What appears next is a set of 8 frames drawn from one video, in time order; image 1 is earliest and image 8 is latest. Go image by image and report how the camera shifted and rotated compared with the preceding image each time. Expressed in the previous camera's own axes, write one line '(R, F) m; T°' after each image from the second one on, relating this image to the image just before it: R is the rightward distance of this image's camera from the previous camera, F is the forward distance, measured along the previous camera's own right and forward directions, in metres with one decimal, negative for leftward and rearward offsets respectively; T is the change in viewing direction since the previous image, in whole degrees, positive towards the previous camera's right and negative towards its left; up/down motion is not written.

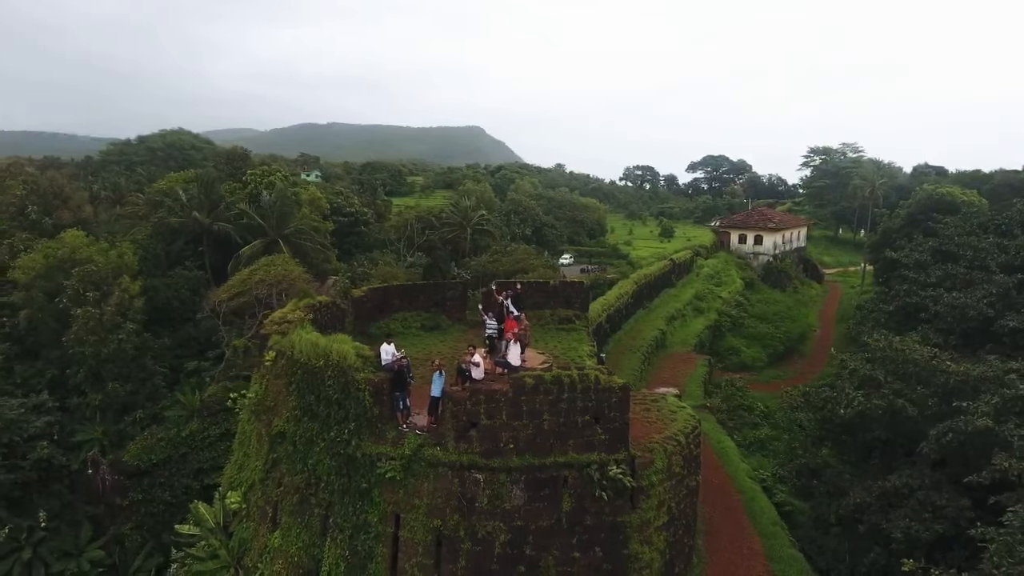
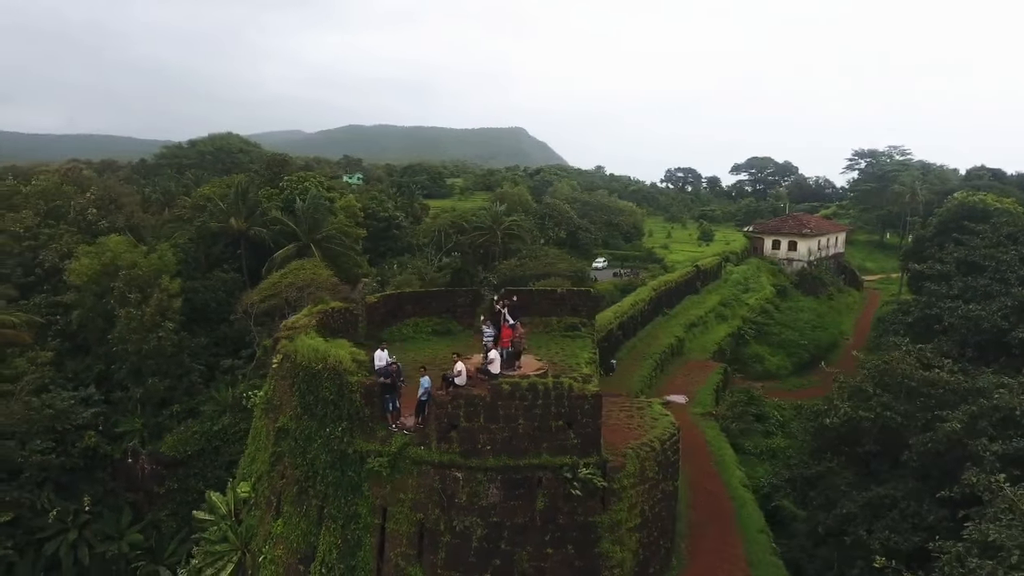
(+0.9, -0.6) m; -4°
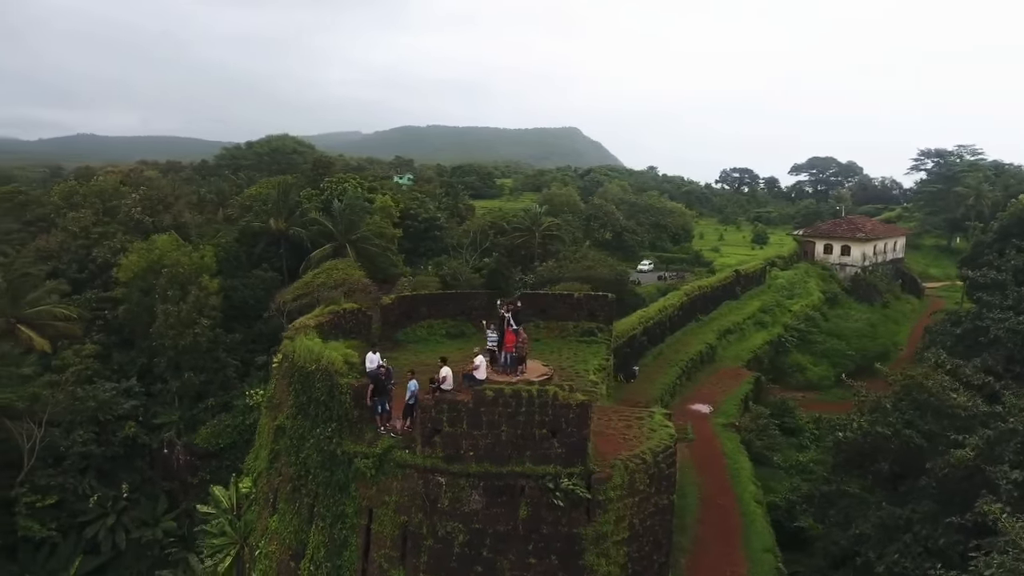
(+0.9, +0.1) m; -5°
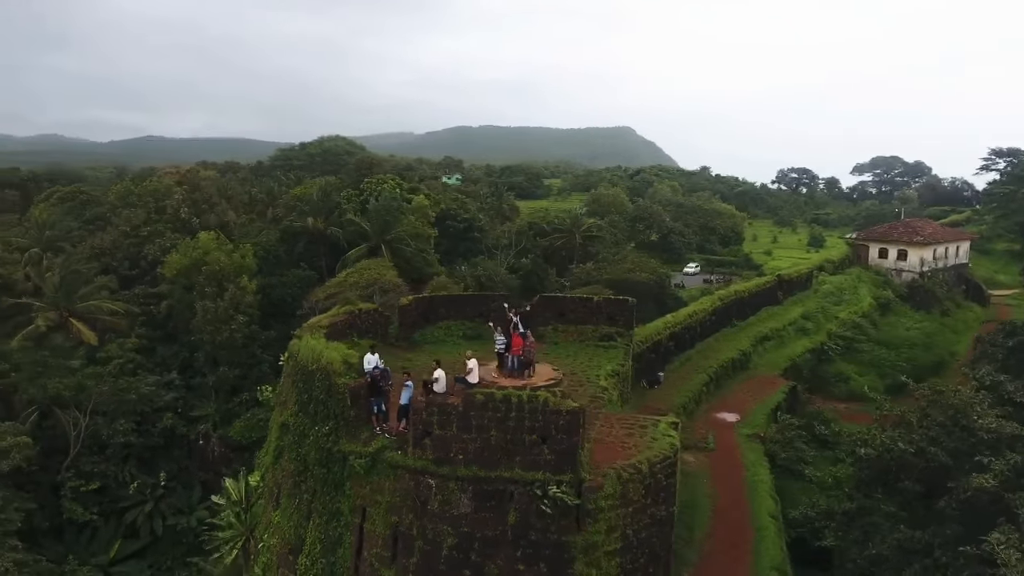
(+0.8, +0.1) m; -5°
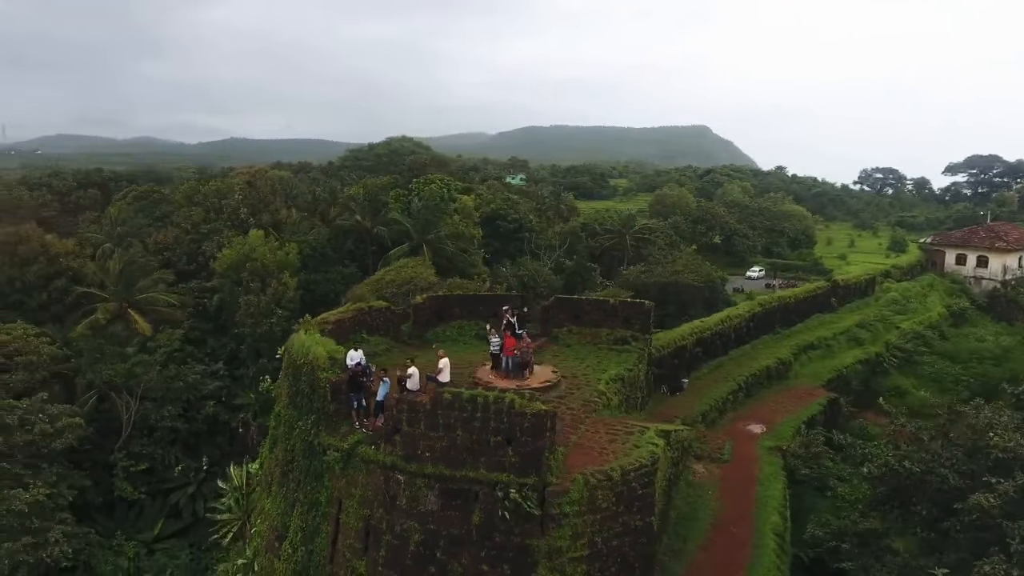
(+1.4, +0.1) m; -6°
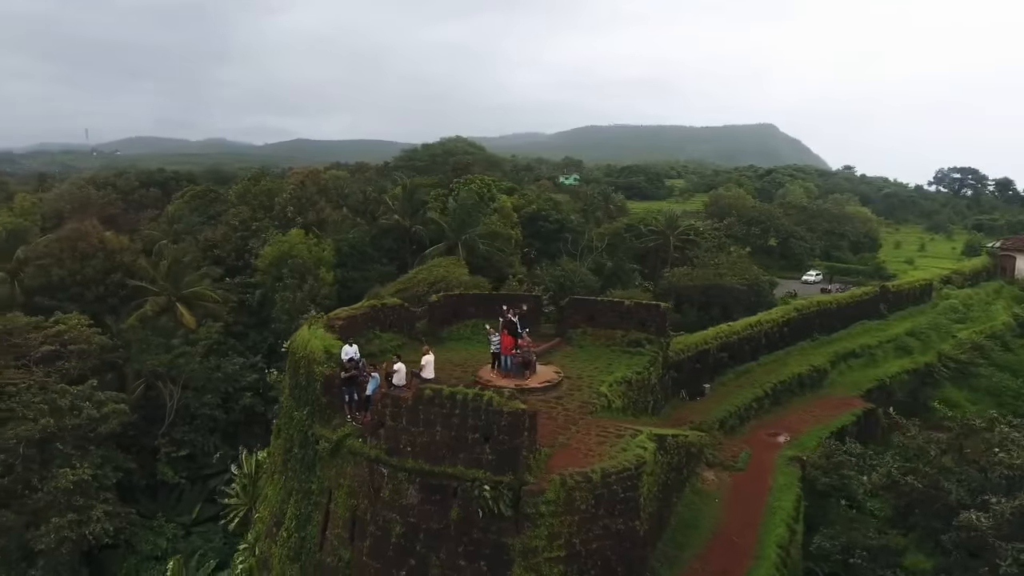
(+1.1, 0.0) m; -5°
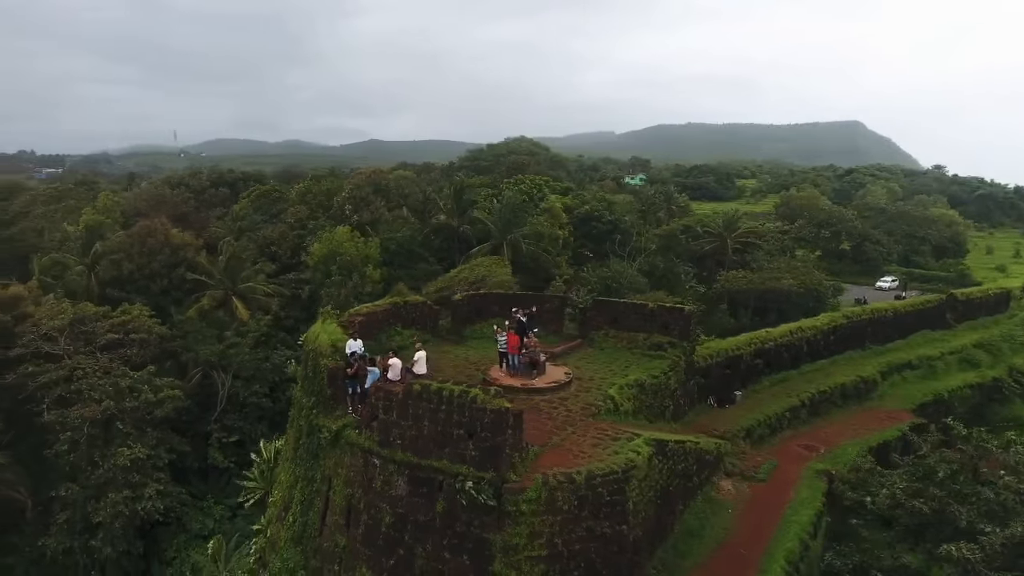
(+1.1, -0.1) m; -6°
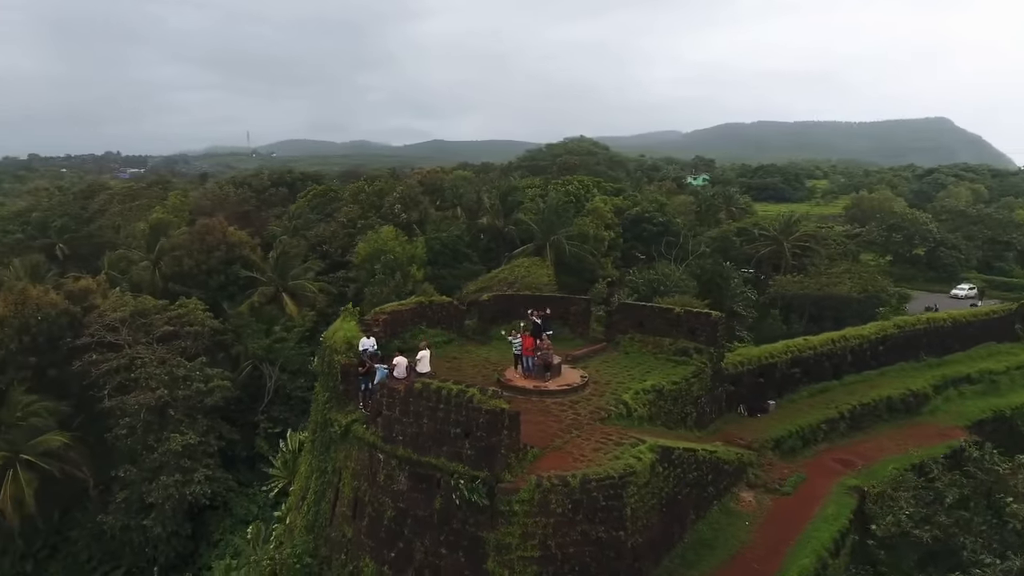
(+0.9, -0.1) m; -6°
